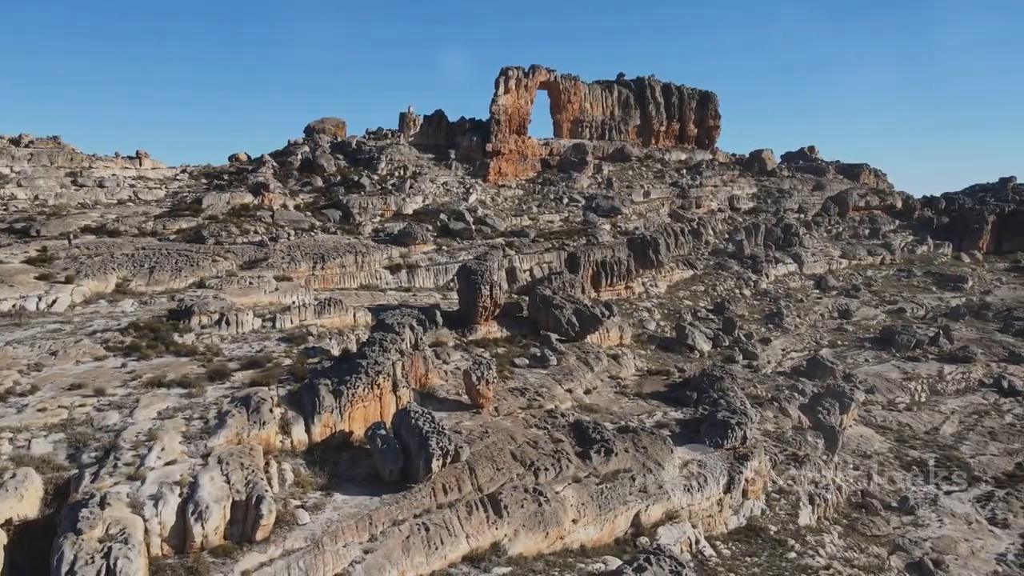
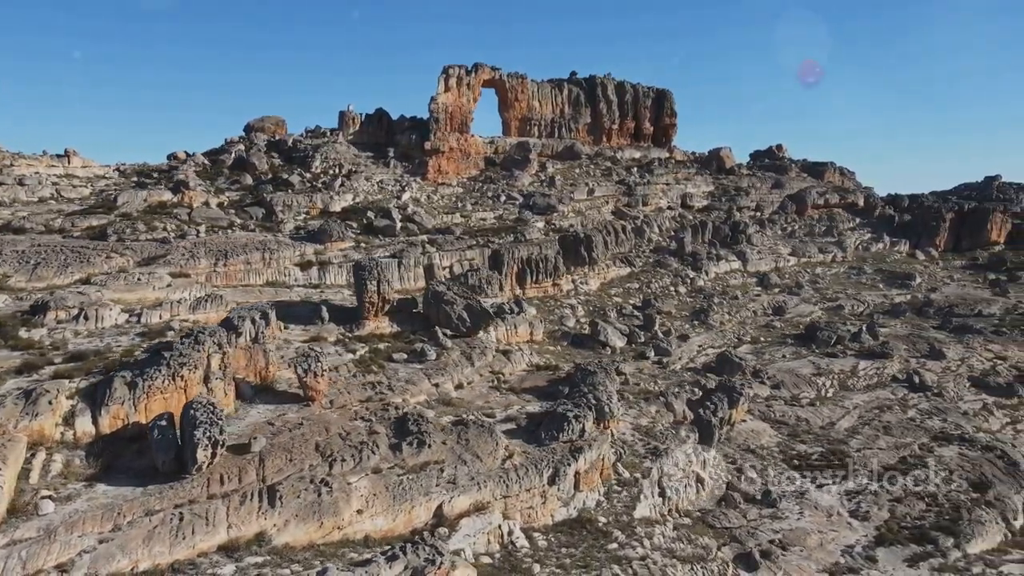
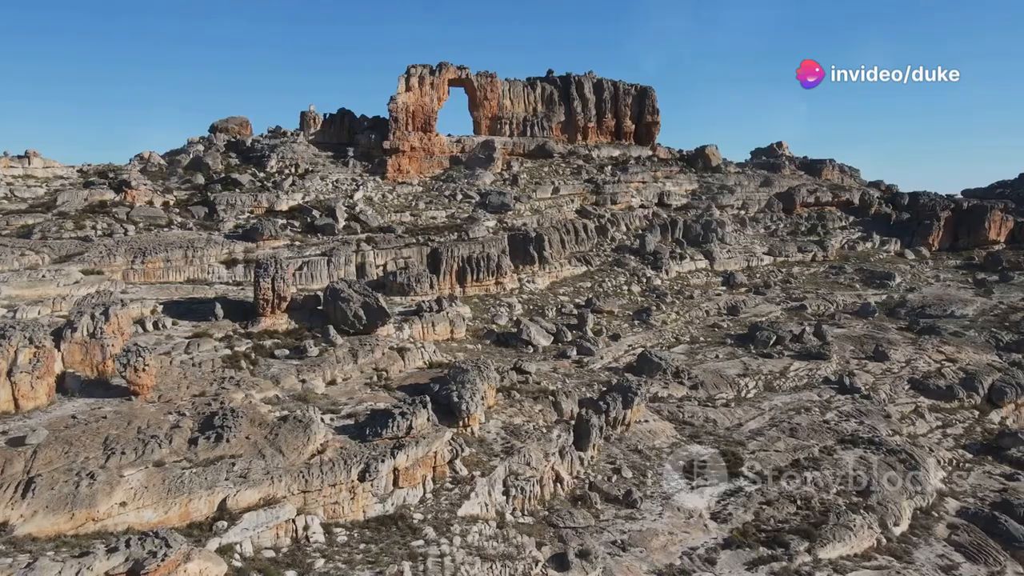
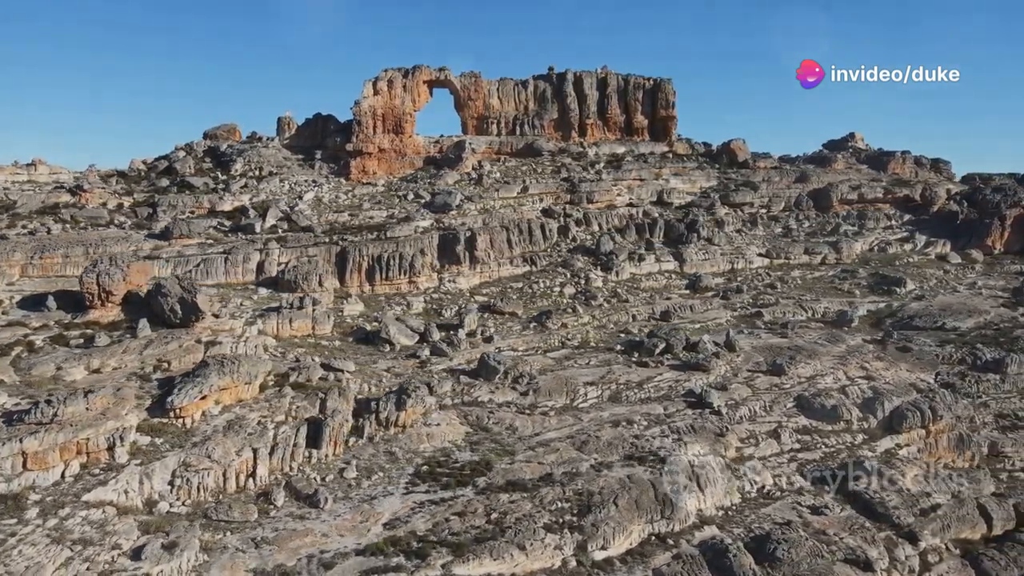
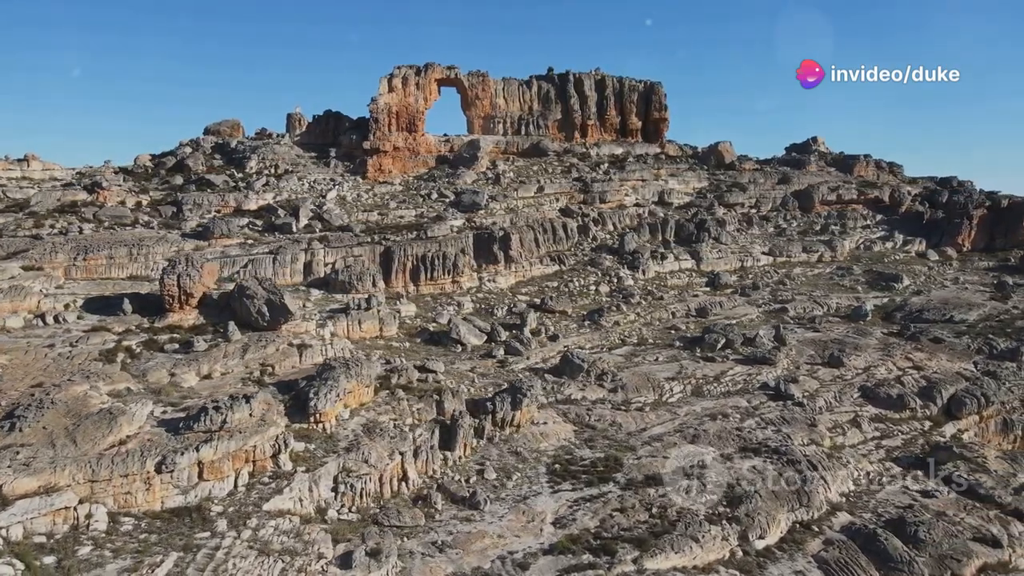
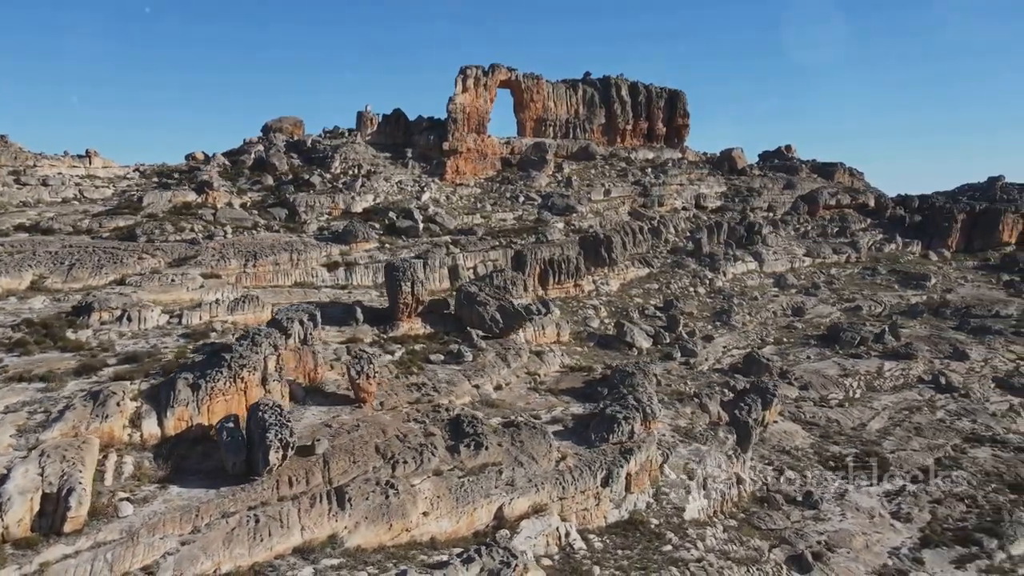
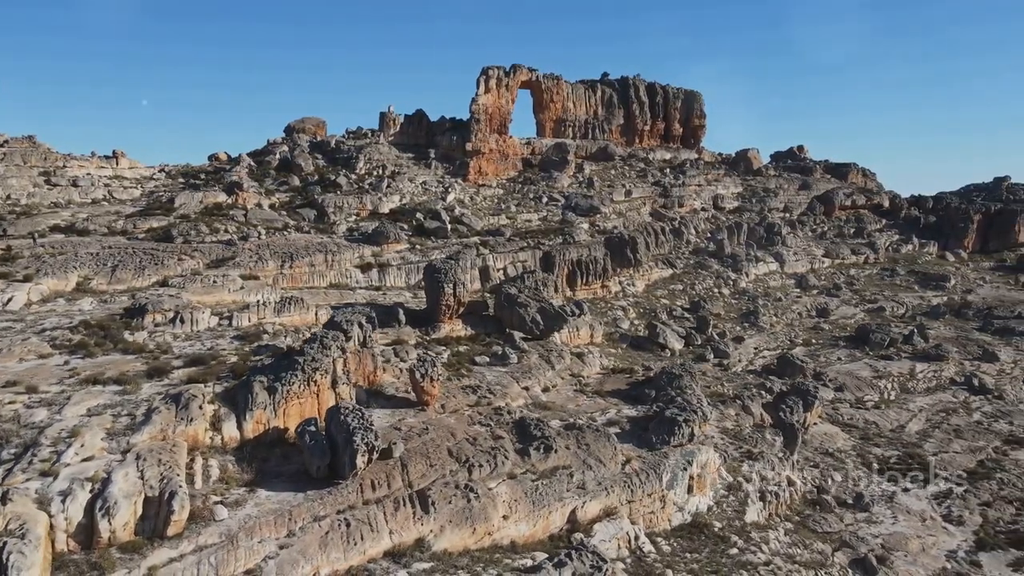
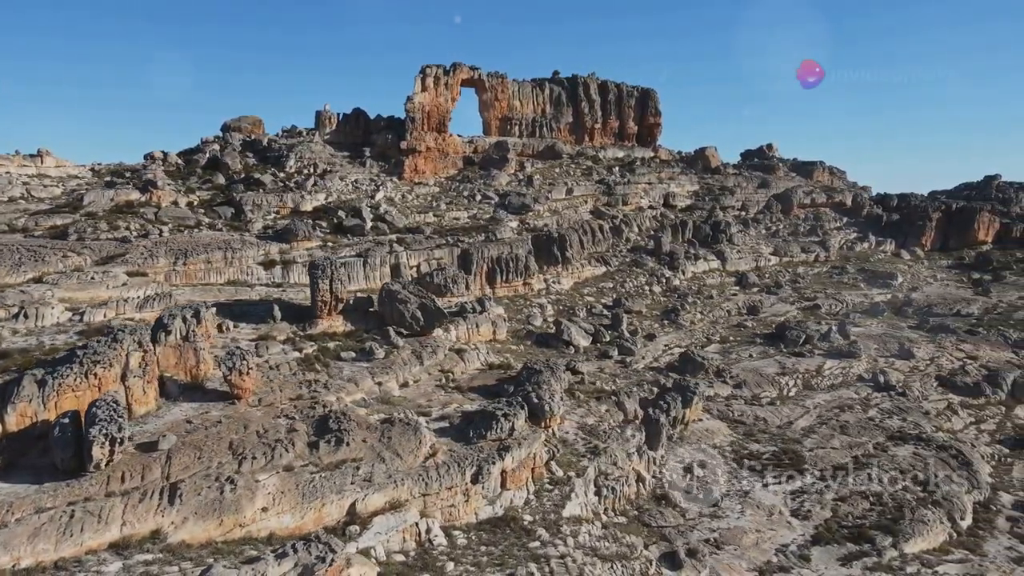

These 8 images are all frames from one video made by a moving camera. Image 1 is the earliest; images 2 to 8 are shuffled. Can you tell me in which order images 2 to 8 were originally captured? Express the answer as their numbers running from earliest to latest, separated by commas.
7, 6, 2, 8, 3, 5, 4
